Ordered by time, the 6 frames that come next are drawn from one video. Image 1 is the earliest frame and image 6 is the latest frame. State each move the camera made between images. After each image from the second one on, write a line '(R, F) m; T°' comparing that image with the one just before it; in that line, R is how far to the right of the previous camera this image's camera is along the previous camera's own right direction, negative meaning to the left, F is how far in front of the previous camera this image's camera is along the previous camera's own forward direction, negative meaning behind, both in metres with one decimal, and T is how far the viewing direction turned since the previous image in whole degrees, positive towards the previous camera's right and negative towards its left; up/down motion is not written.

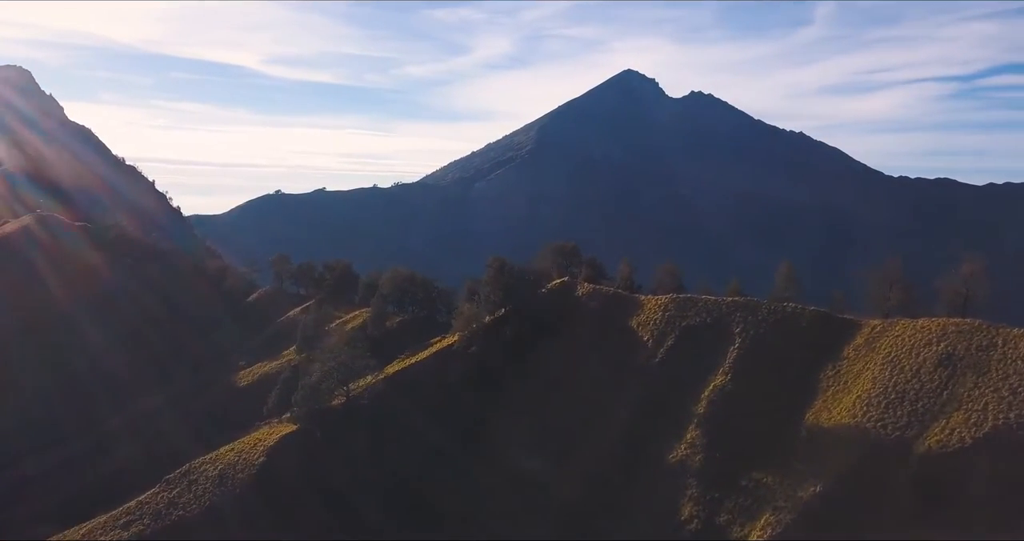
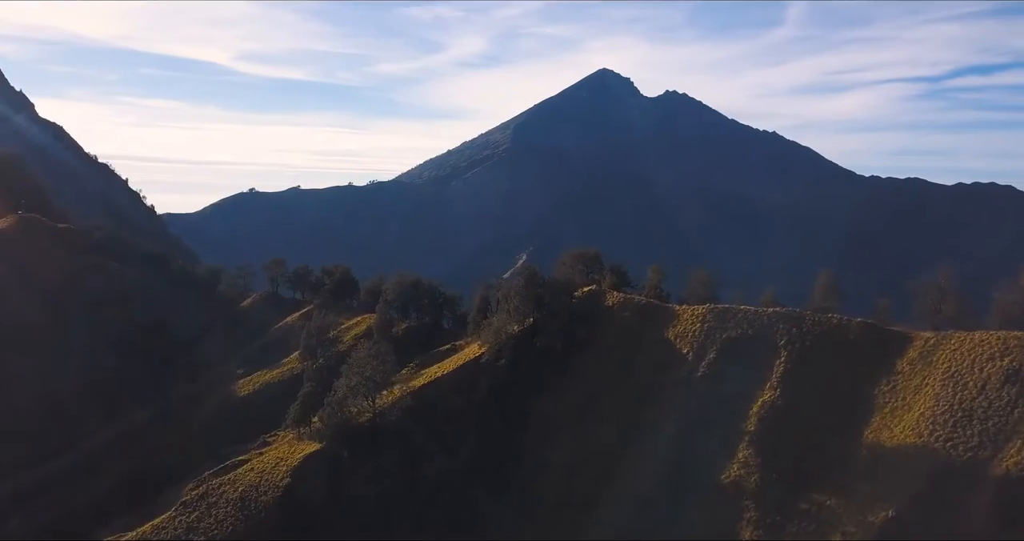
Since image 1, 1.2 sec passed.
(-3.1, +1.7) m; +2°
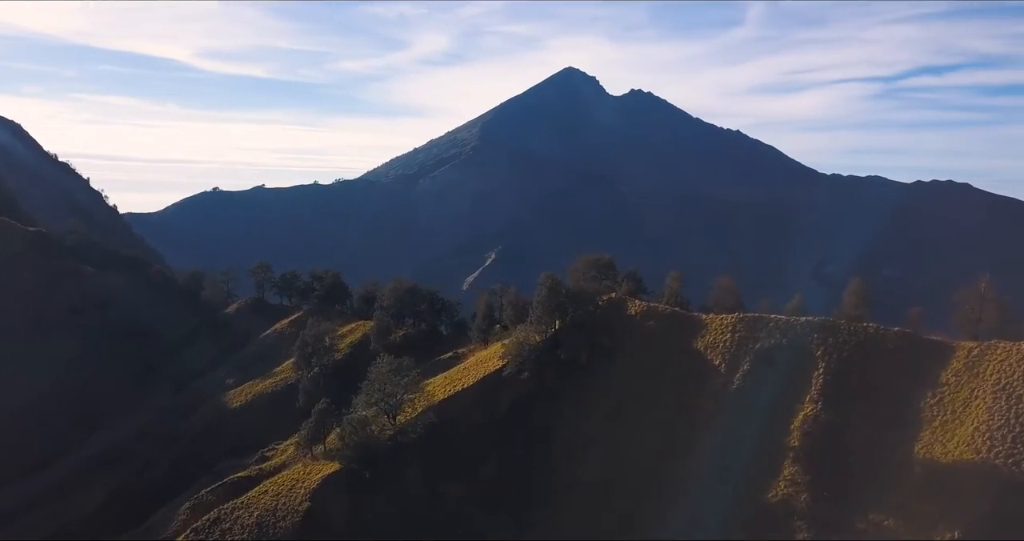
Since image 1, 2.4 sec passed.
(-3.0, +1.7) m; +2°
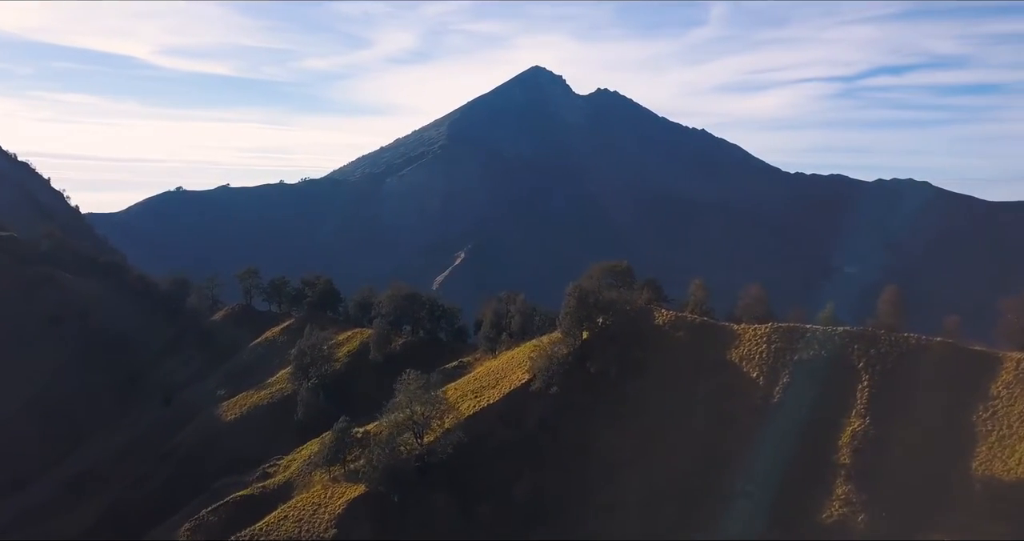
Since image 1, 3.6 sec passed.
(-3.1, +1.7) m; +2°
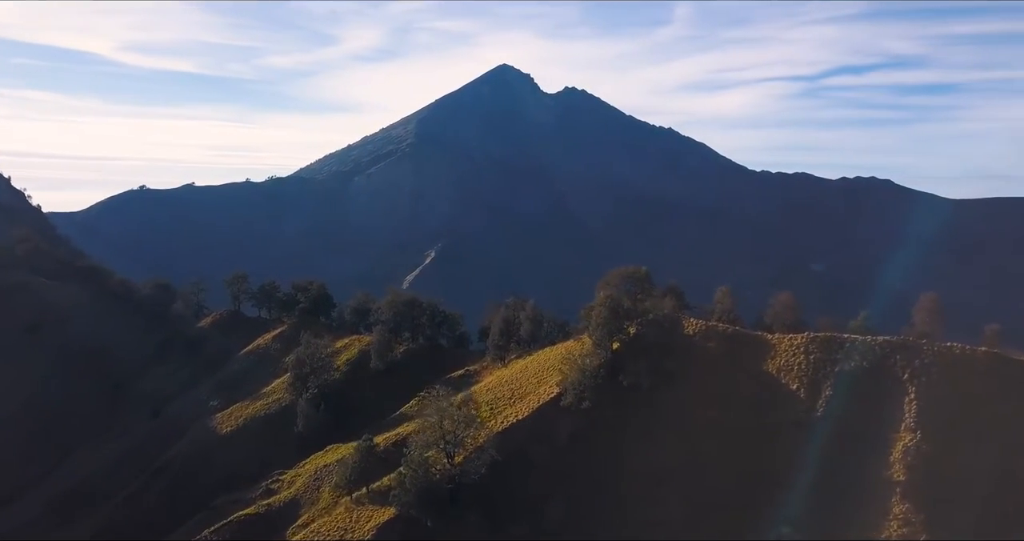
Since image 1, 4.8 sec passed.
(-3.0, +1.7) m; +2°
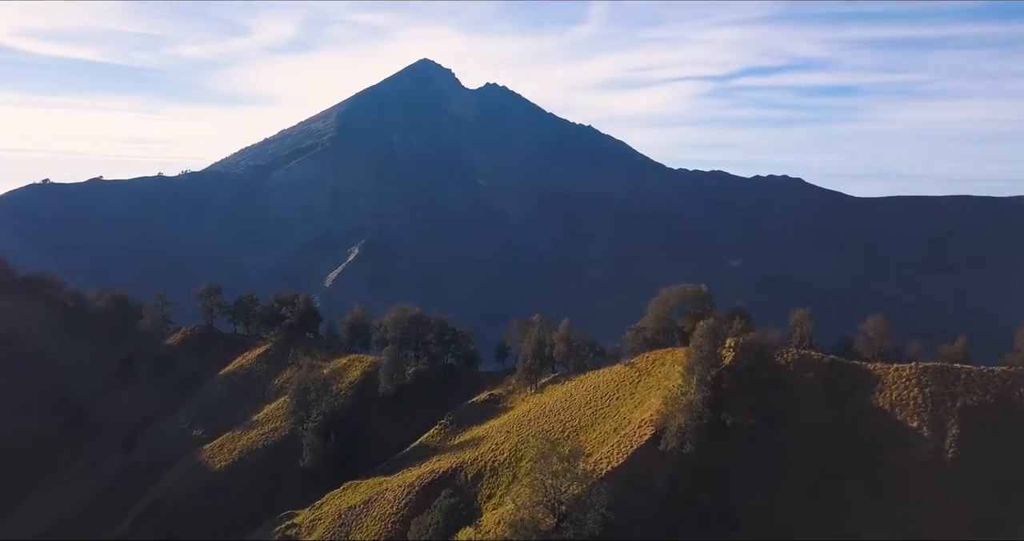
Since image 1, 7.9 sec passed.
(-7.7, +4.7) m; +5°
